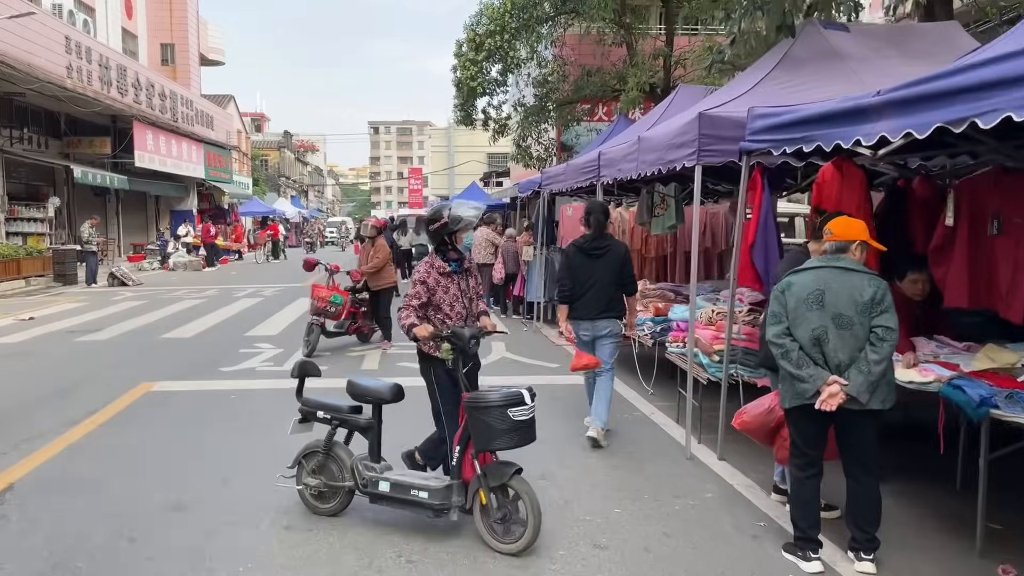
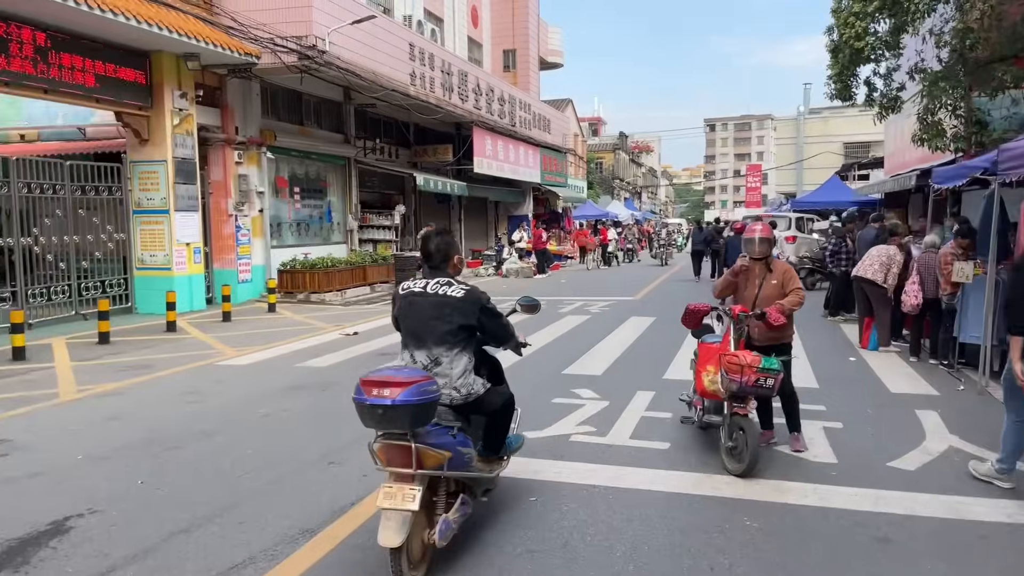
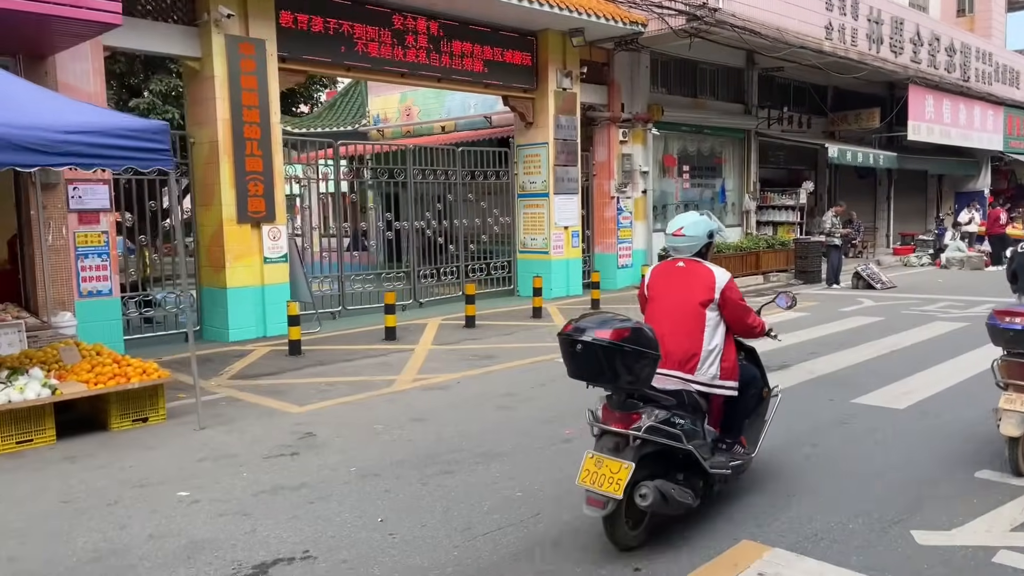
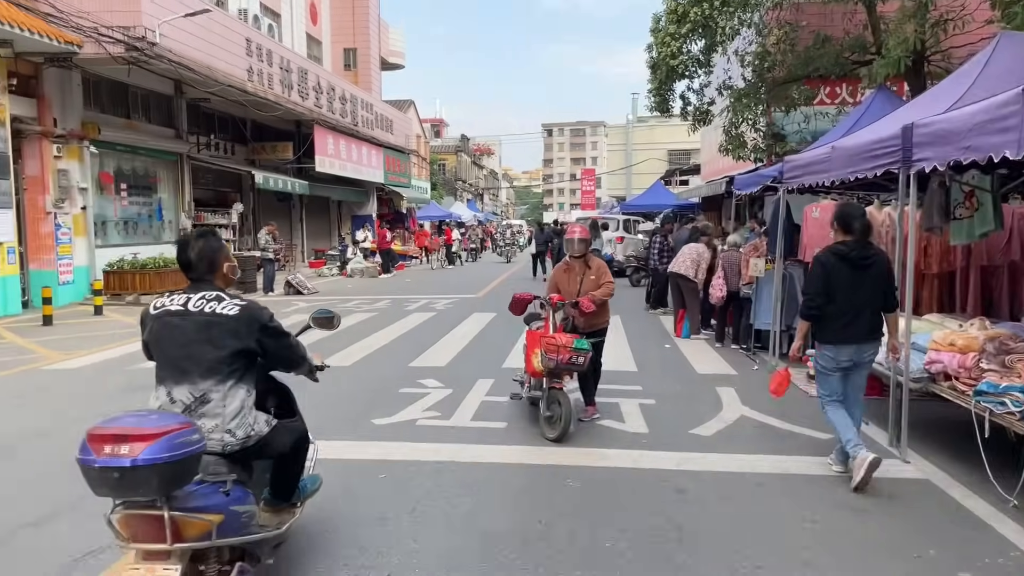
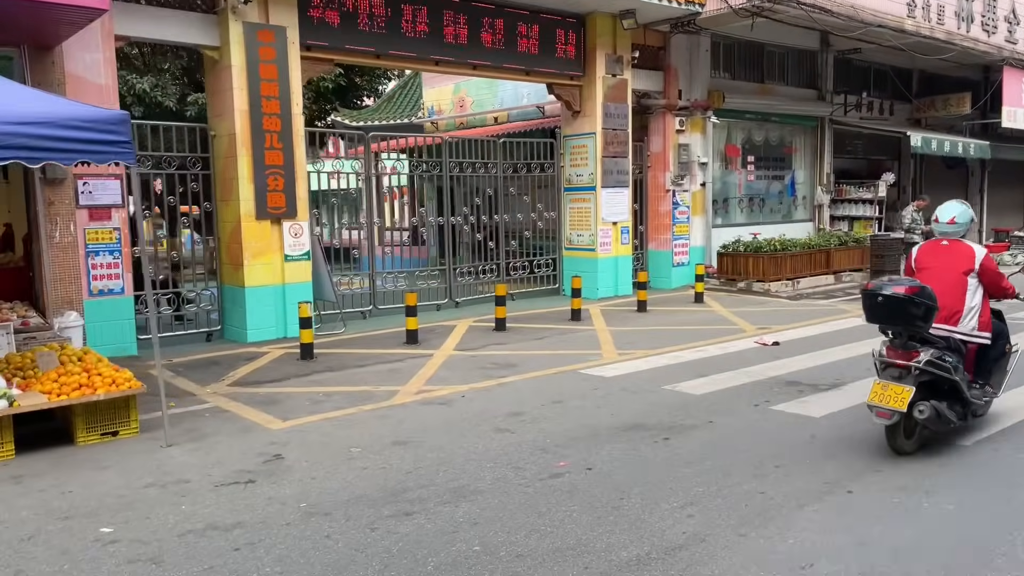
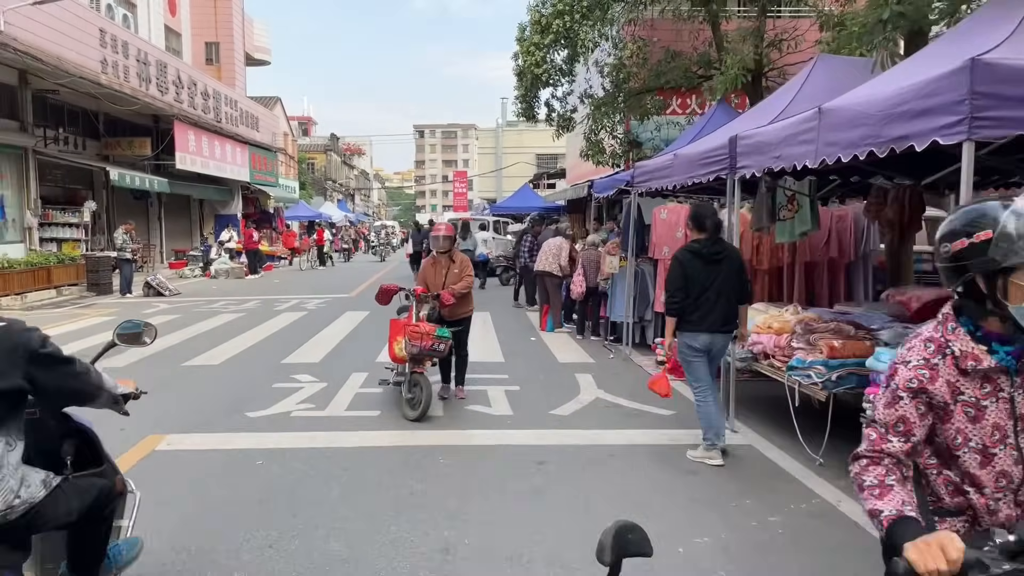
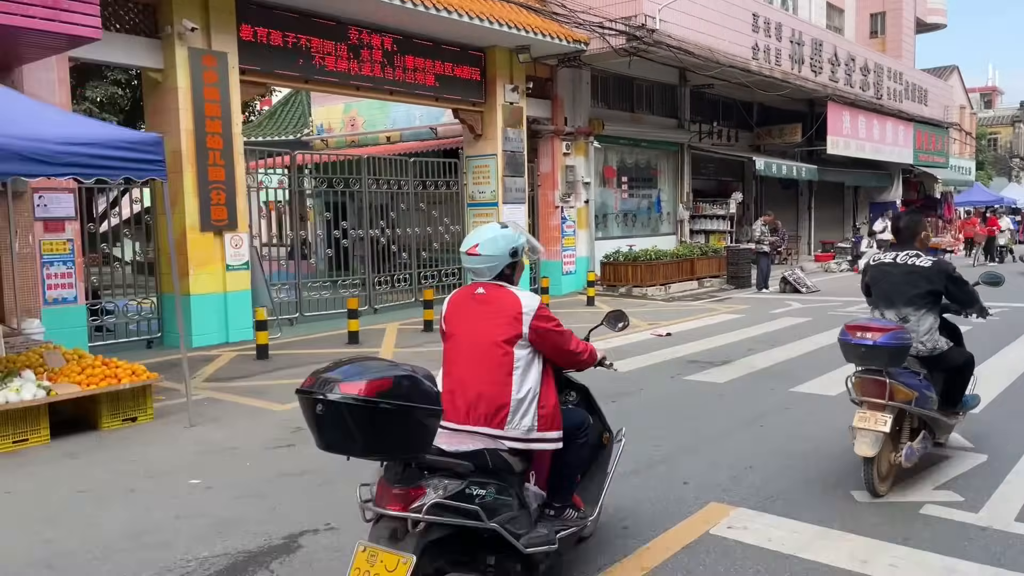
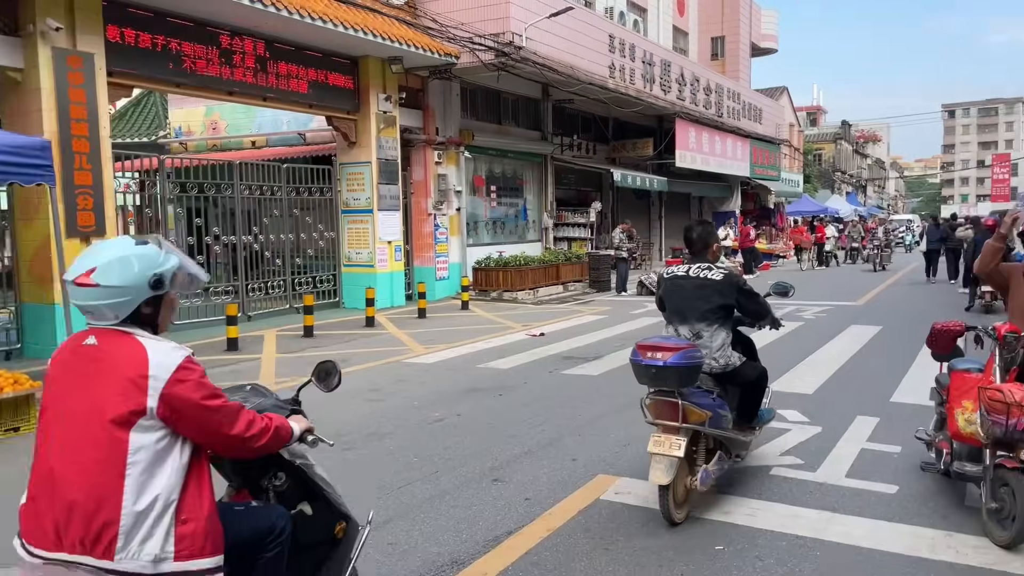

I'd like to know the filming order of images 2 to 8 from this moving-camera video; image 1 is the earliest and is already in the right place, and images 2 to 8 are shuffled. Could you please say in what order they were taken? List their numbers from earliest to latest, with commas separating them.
6, 4, 2, 8, 7, 3, 5
